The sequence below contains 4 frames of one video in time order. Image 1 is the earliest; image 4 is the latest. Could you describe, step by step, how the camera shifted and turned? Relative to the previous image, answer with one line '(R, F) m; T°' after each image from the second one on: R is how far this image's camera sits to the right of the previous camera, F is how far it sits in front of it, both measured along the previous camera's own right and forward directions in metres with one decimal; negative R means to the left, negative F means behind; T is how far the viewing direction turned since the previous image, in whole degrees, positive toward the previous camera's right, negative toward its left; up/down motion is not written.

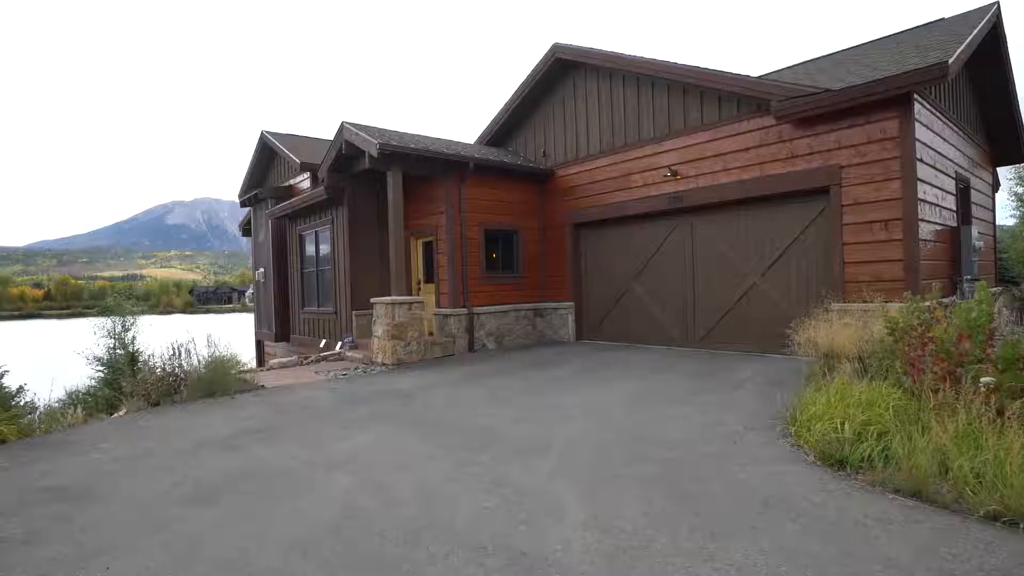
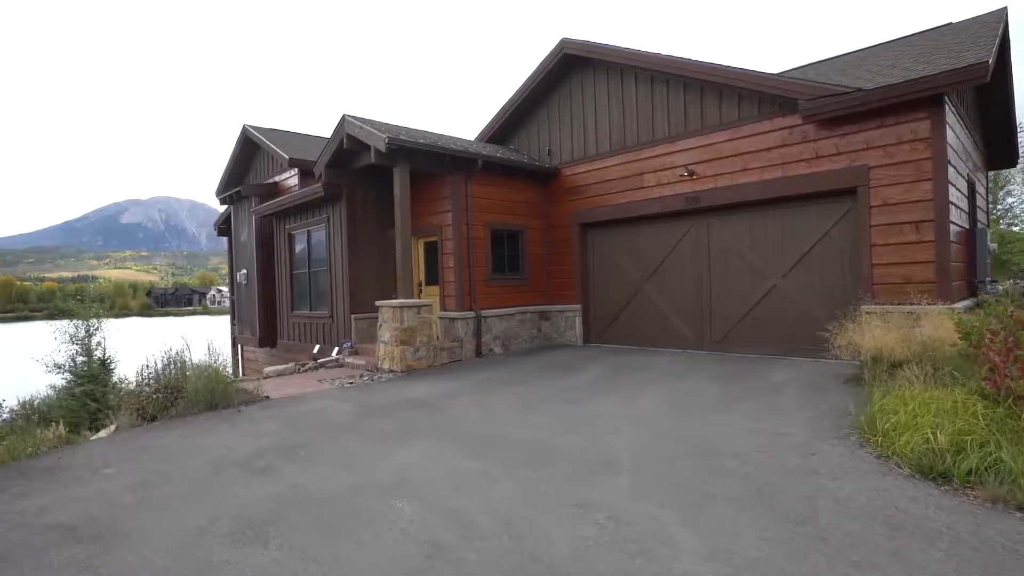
(-0.7, +0.3) m; +4°
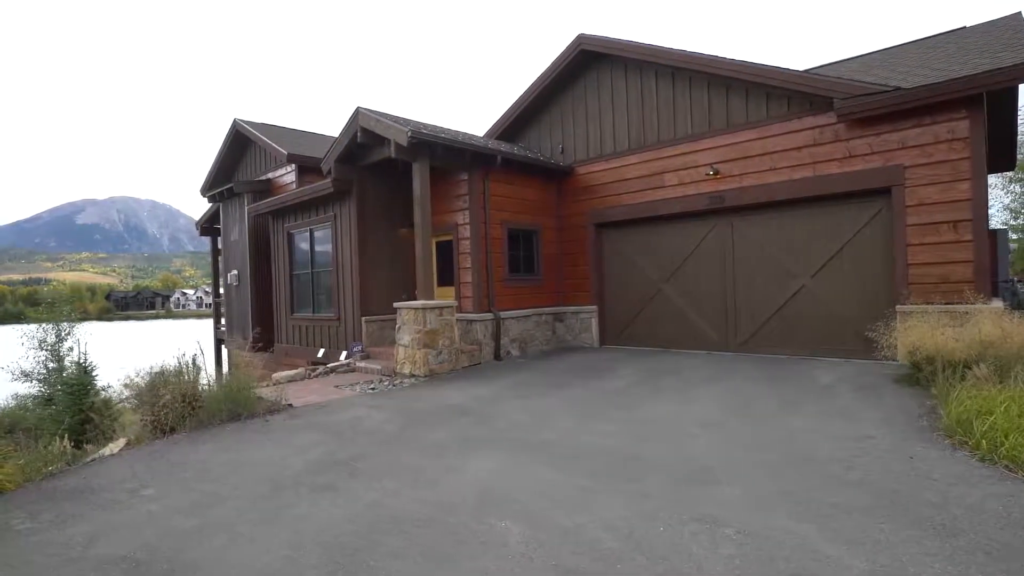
(-0.8, +0.3) m; +3°
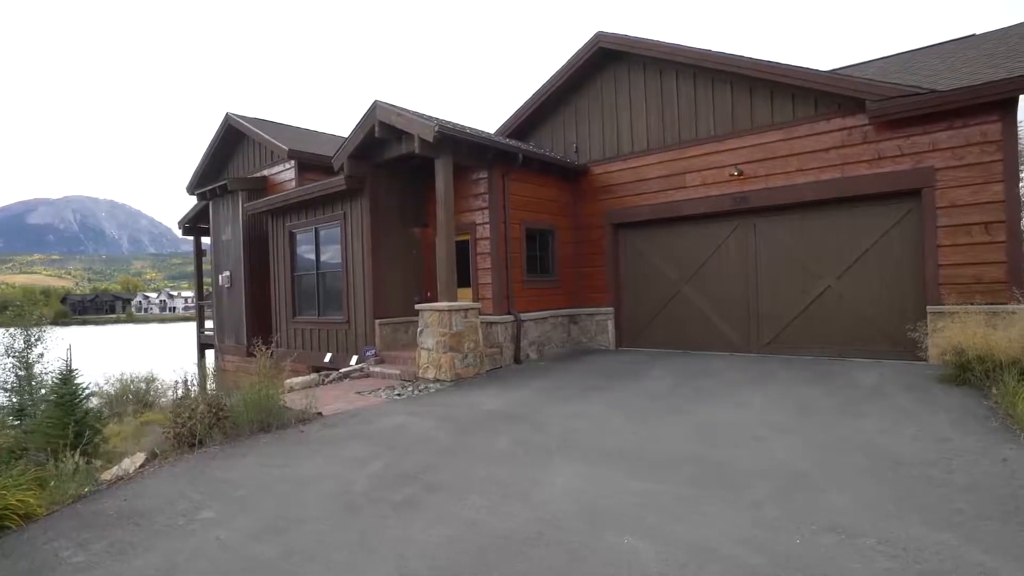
(-0.8, +0.3) m; +3°
